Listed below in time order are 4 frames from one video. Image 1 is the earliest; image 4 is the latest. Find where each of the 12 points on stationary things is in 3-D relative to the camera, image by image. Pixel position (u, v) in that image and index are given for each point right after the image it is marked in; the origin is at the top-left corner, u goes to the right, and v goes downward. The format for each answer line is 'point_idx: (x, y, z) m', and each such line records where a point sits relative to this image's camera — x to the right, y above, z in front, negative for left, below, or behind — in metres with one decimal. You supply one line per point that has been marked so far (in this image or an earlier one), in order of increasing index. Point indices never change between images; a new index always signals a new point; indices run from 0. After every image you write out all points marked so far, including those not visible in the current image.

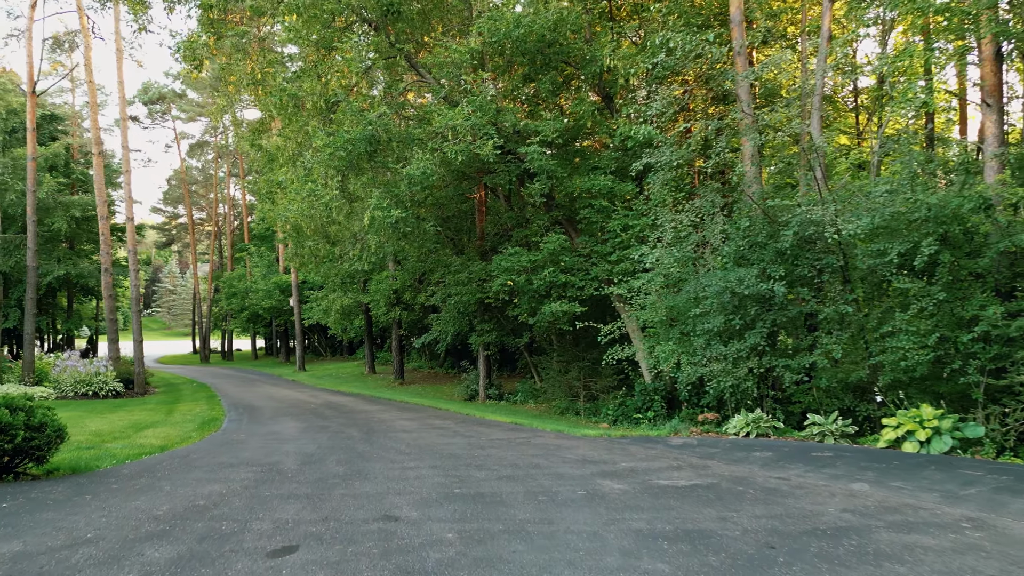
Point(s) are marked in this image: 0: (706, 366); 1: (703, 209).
0: (+2.6, -1.0, +9.5) m
1: (+2.6, +1.1, +9.8) m
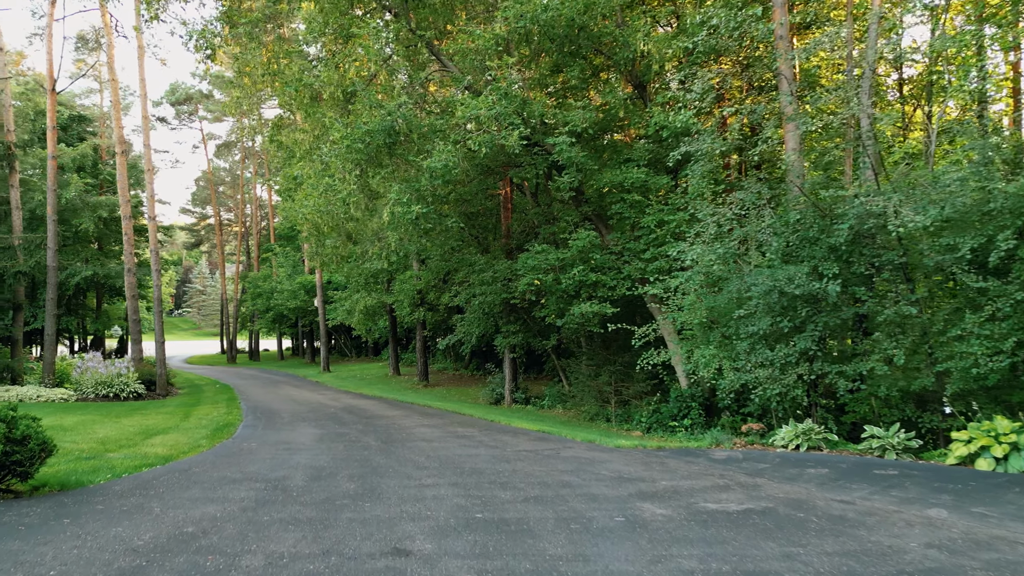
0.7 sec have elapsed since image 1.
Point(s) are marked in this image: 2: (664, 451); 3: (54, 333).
0: (+2.9, -1.0, +8.8) m
1: (+3.0, +1.1, +9.1) m
2: (+1.8, -1.9, +8.4) m
3: (-11.3, -1.1, +17.6) m
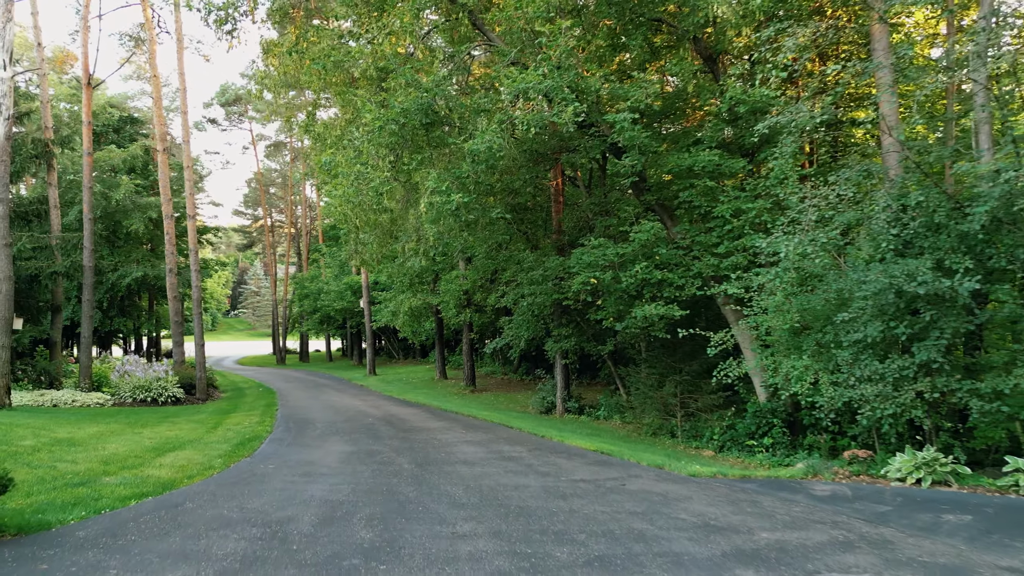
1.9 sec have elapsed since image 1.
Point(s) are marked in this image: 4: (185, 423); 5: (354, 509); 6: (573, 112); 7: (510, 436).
0: (+3.5, -1.0, +7.3) m
1: (+3.5, +1.1, +7.6) m
2: (+2.3, -1.9, +7.0) m
3: (-10.0, -1.1, +17.1) m
4: (-5.9, -2.4, +12.9) m
5: (-1.2, -1.7, +5.5) m
6: (+0.8, +2.3, +9.2) m
7: (0.0, -2.1, +10.2) m
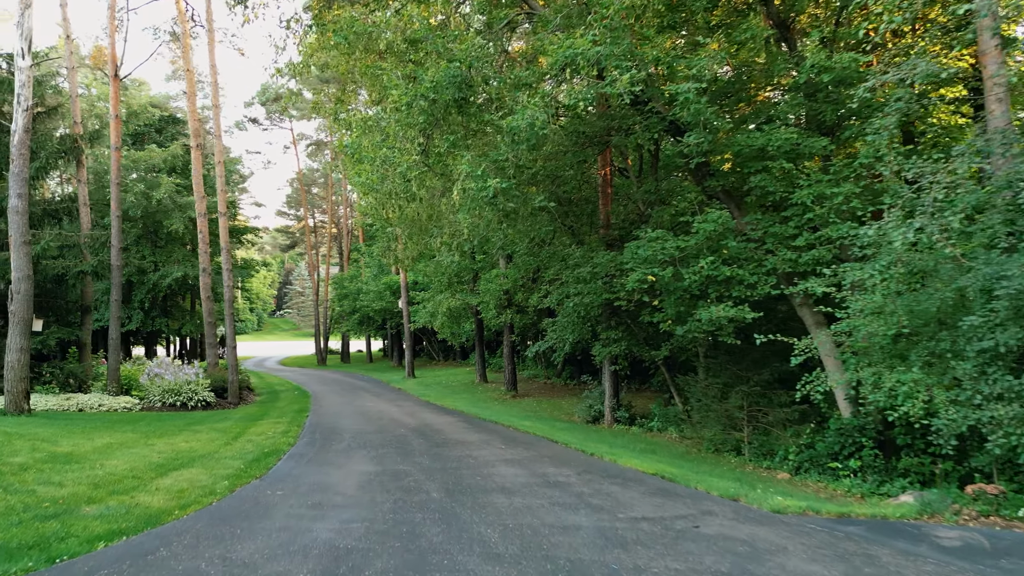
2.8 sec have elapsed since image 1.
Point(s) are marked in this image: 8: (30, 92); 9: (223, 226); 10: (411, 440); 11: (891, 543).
0: (+3.9, -1.0, +5.9) m
1: (+4.0, +1.1, +6.2) m
2: (+2.7, -1.9, +5.7) m
3: (-9.1, -1.1, +16.5) m
4: (-5.1, -2.4, +12.0) m
5: (-0.9, -1.7, +4.4) m
6: (+1.3, +2.3, +8.0) m
7: (+0.6, -2.1, +9.1) m
8: (-8.8, +3.6, +13.1) m
9: (-8.0, +1.7, +19.8) m
10: (-1.5, -2.2, +10.5) m
11: (+2.7, -1.8, +5.1) m
